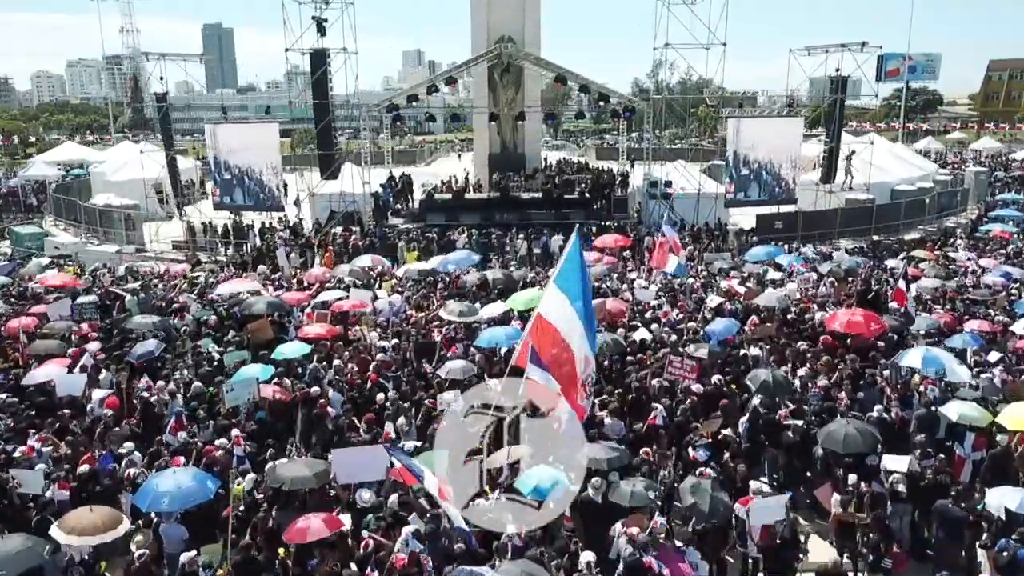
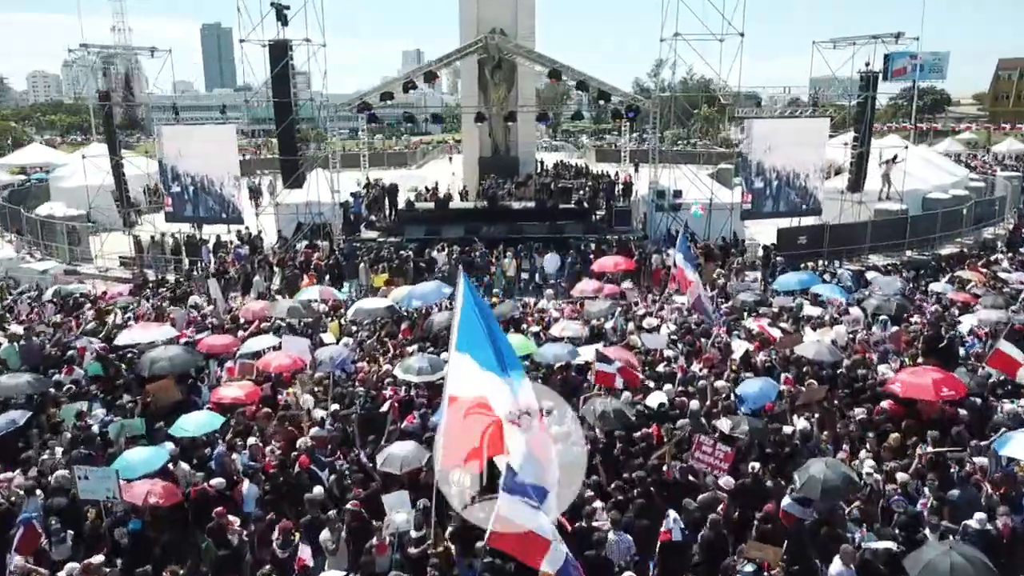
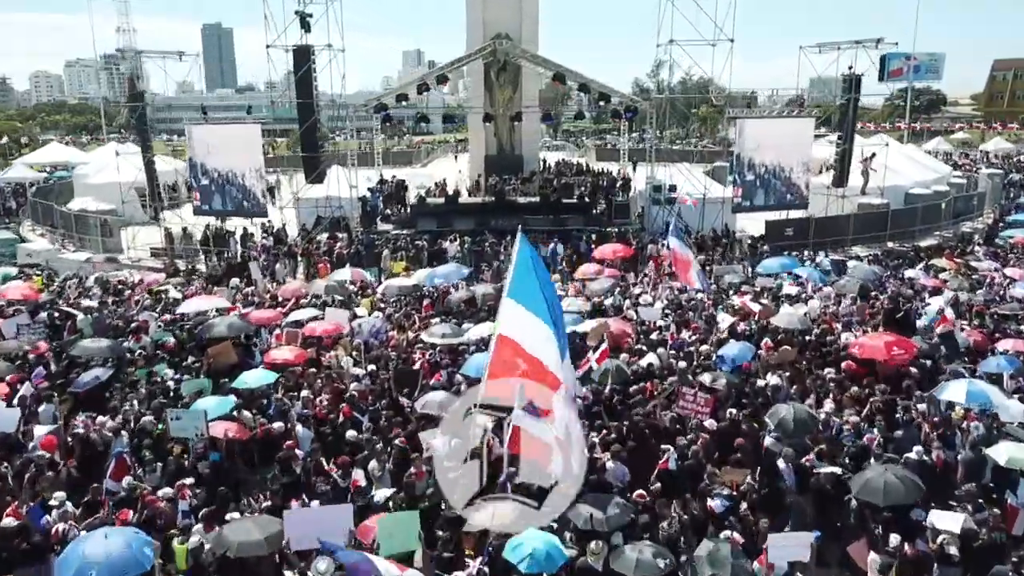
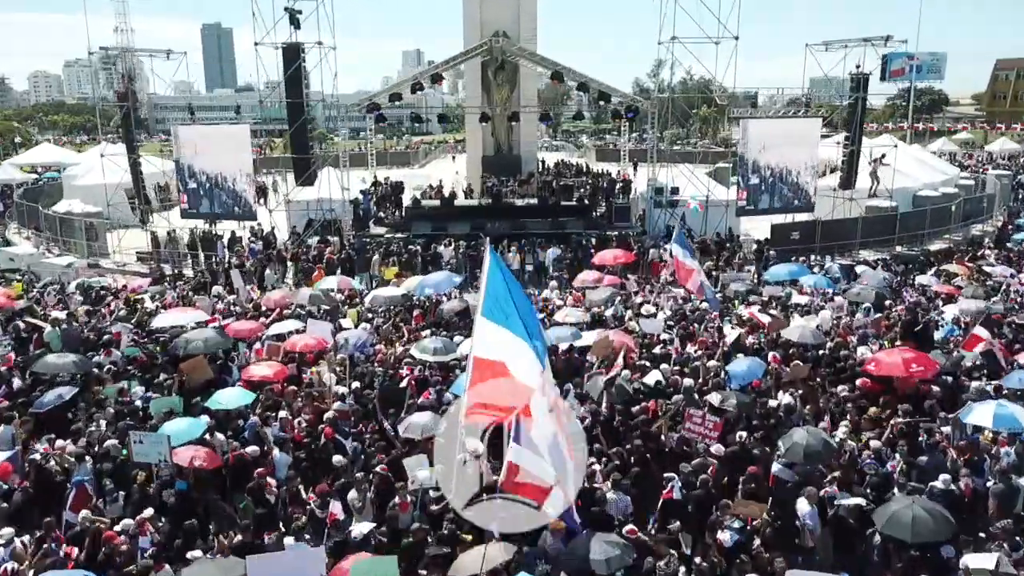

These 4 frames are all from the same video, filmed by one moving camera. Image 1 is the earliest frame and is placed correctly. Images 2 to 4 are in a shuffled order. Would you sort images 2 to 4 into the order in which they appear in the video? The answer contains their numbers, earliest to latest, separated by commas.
3, 4, 2
